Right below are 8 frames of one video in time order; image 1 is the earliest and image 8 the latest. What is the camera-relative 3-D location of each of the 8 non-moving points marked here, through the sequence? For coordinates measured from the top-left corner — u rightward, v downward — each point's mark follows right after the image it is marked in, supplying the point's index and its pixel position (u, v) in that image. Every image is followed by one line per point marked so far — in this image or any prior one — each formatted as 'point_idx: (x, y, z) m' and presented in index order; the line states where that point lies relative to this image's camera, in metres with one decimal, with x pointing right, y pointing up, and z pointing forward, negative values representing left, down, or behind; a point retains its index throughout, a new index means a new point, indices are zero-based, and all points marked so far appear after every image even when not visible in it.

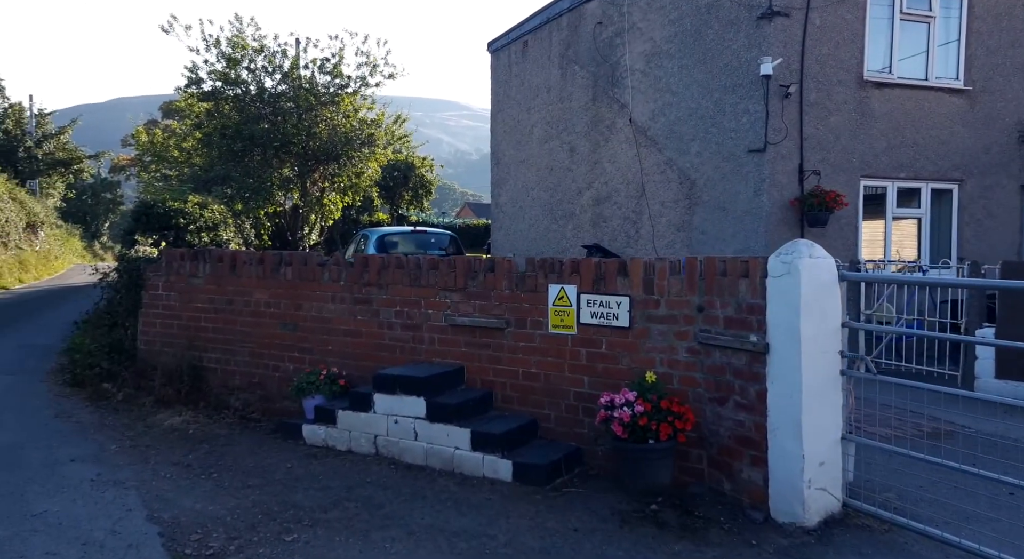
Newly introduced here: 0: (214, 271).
0: (-2.8, +0.1, +7.4) m
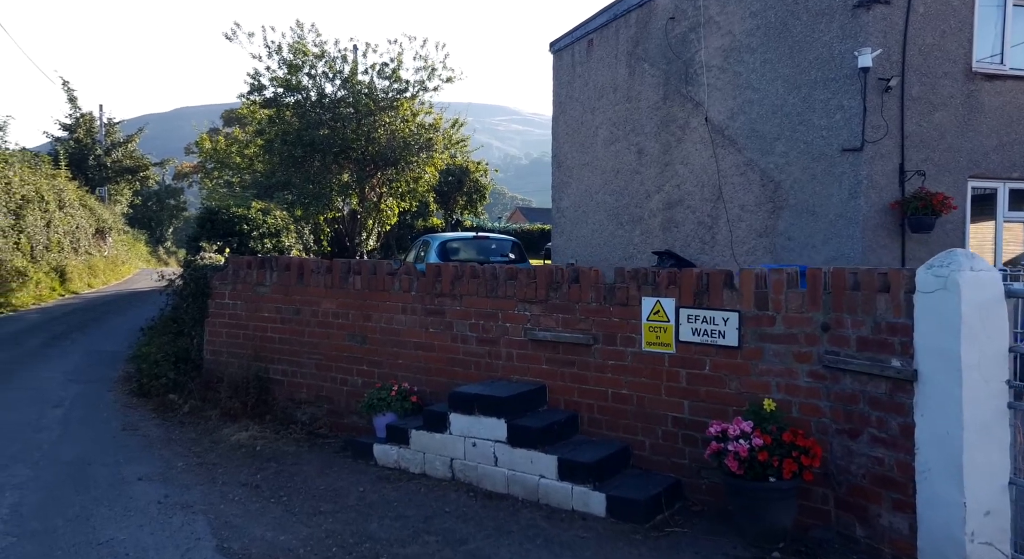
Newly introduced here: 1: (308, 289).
0: (-2.1, 0.0, +7.1) m
1: (-1.8, -0.1, +6.9) m
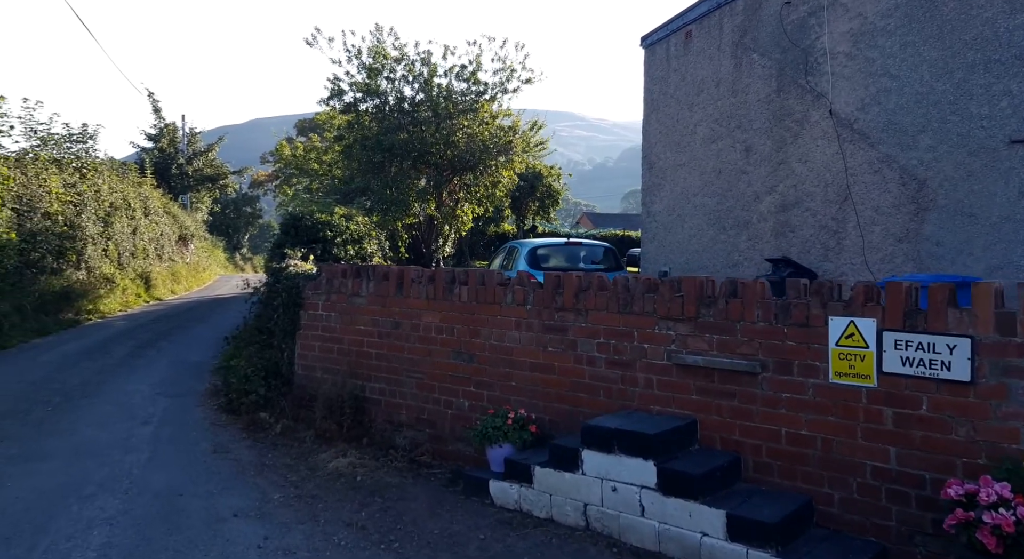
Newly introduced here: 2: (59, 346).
0: (-1.1, -0.1, +6.6) m
1: (-0.9, -0.2, +6.3) m
2: (-7.4, -1.1, +12.7) m
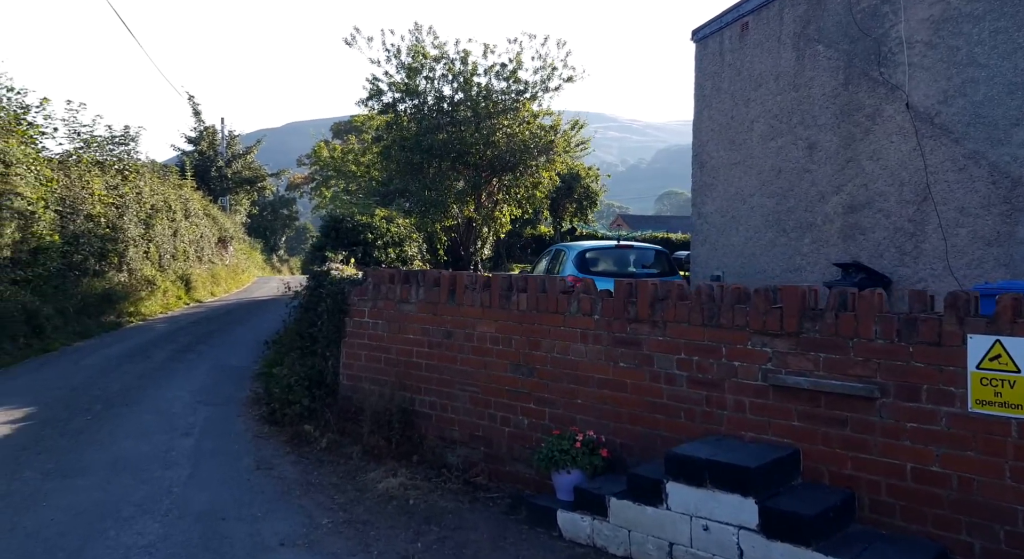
0: (-0.7, -0.1, +6.1) m
1: (-0.4, -0.2, +5.9) m
2: (-6.6, -1.1, +12.6) m
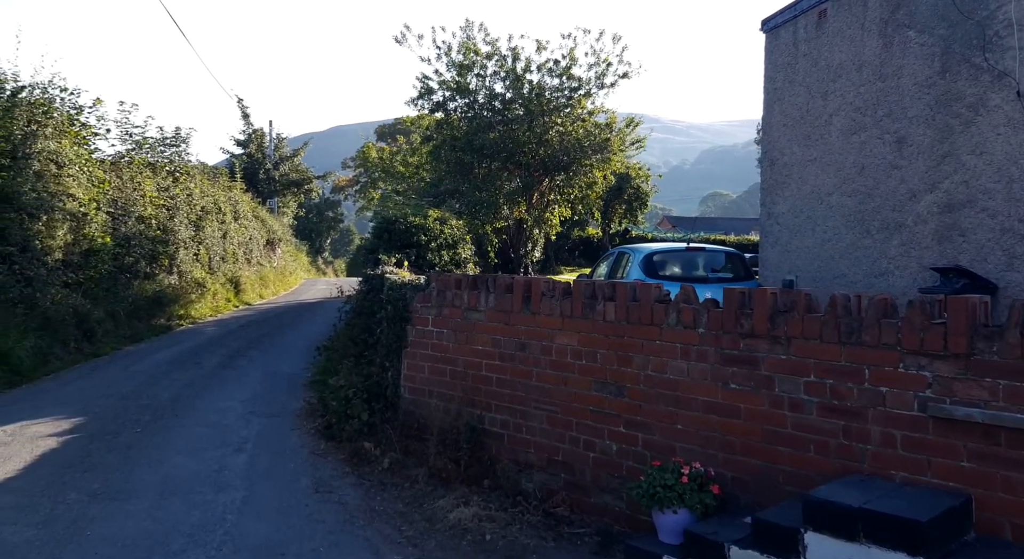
0: (-0.1, -0.2, +5.6) m
1: (+0.2, -0.3, +5.3) m
2: (-5.7, -1.2, +12.3) m
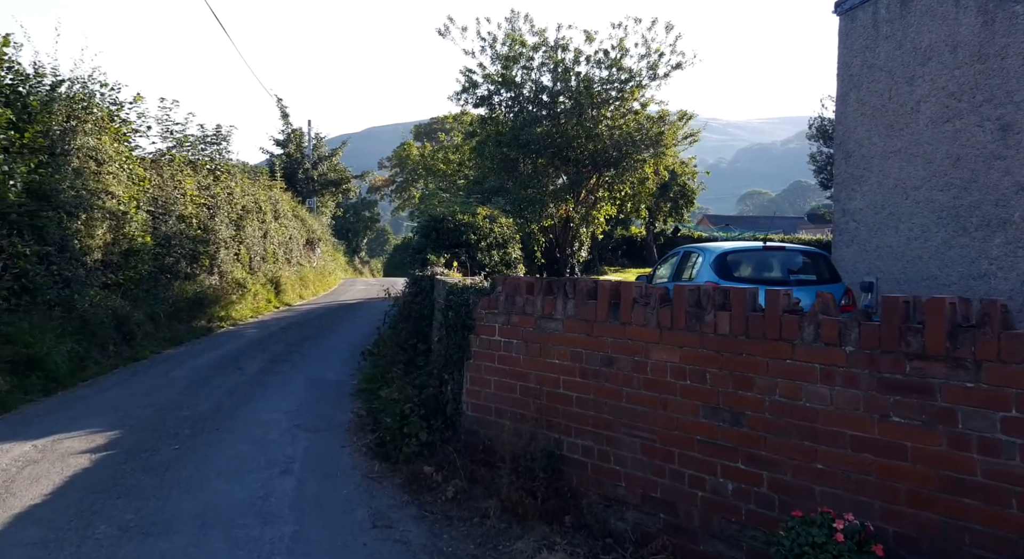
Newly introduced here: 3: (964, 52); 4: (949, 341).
0: (+0.4, -0.2, +4.9) m
1: (+0.7, -0.3, +4.6) m
2: (-4.9, -1.2, +11.8) m
3: (+5.4, +2.7, +9.3) m
4: (+1.7, -0.2, +3.1) m
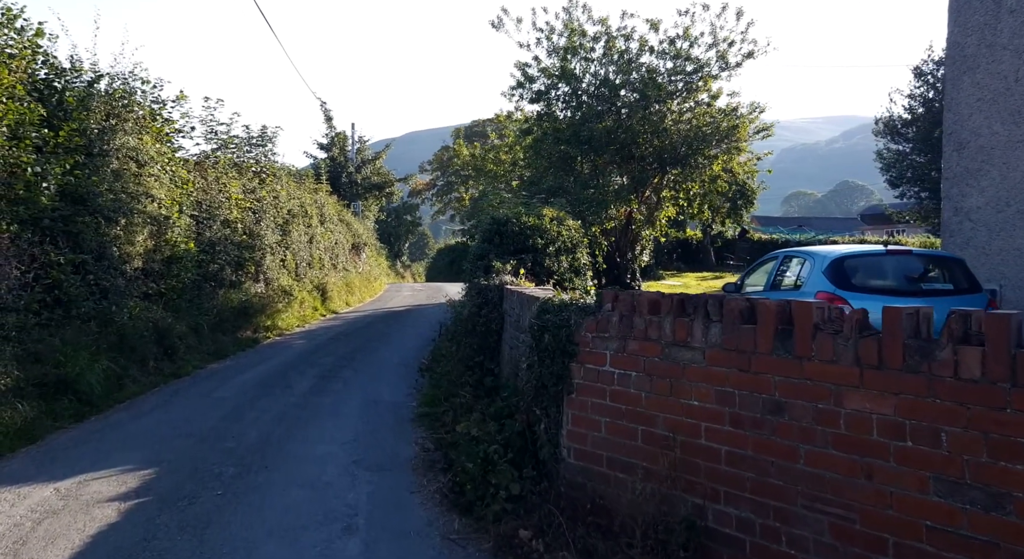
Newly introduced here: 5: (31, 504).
0: (+1.1, -0.3, +3.7) m
1: (+1.3, -0.4, +3.4) m
2: (-3.9, -1.3, +11.0) m
3: (+6.3, +2.6, +8.0) m
4: (+2.3, -0.3, +1.9) m
5: (-3.3, -1.5, +5.3) m
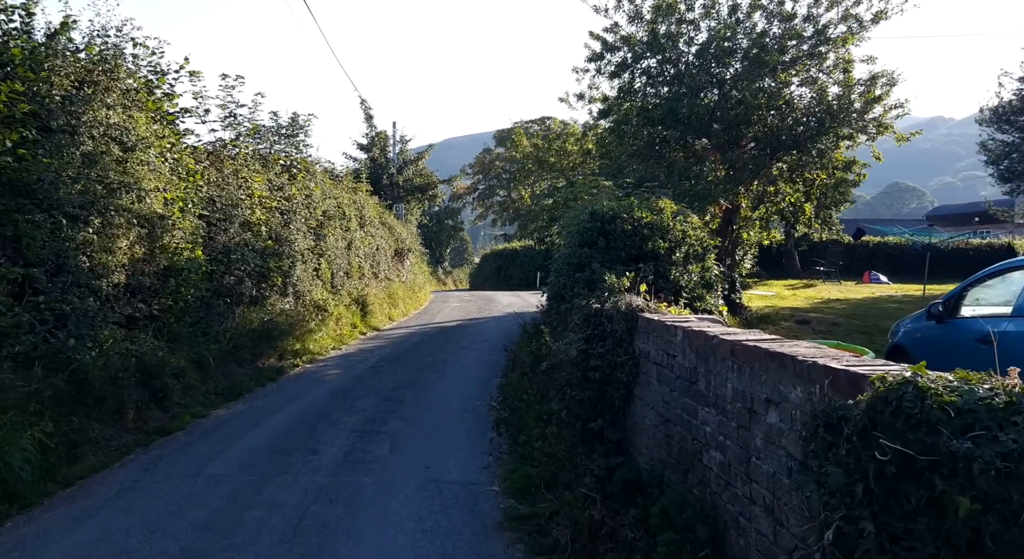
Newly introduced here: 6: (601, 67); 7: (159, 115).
0: (+1.8, -0.4, +0.6) m
1: (+2.0, -0.5, +0.3) m
2: (-2.8, -1.5, +8.1) m
3: (+7.2, +2.5, +4.6) m
4: (+2.9, -0.4, -1.3) m
5: (-2.4, -1.7, +2.4) m
6: (+1.6, +4.0, +15.0) m
7: (-4.7, +2.2, +10.3) m
